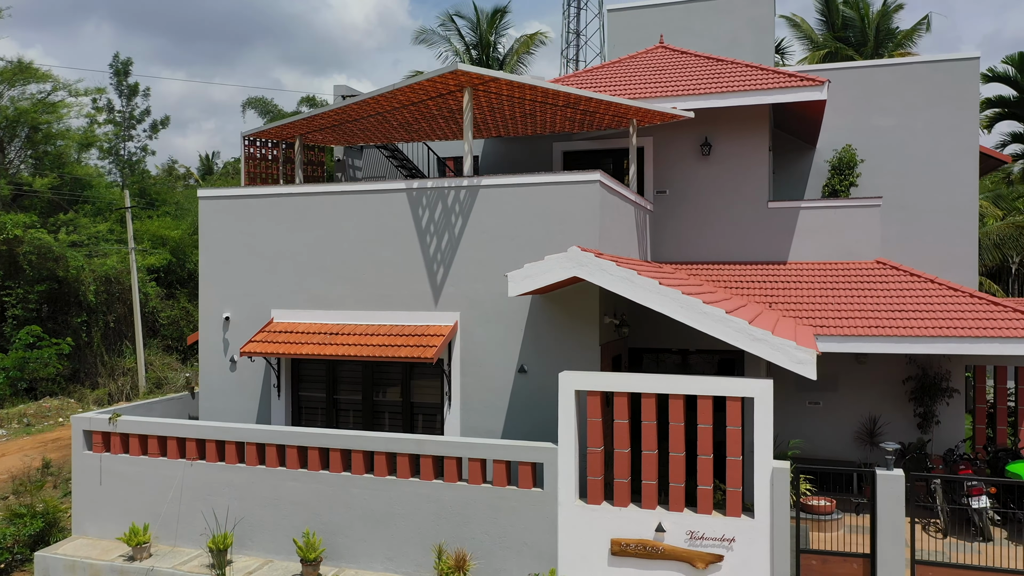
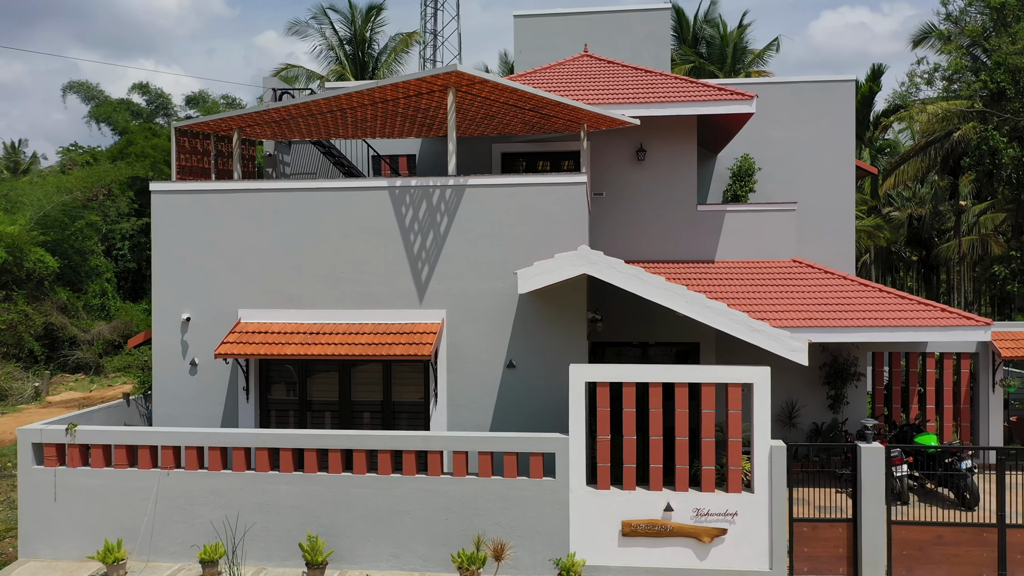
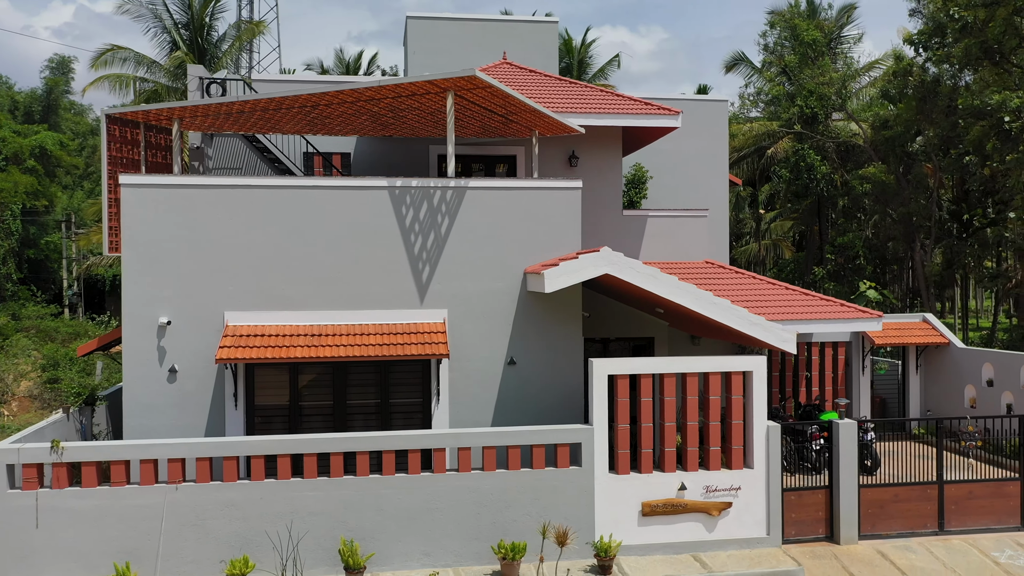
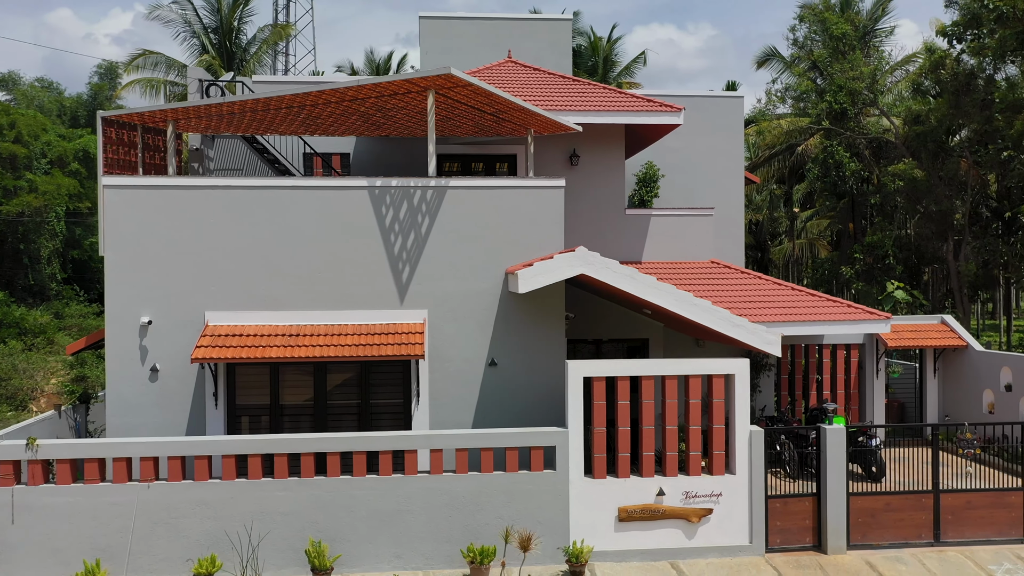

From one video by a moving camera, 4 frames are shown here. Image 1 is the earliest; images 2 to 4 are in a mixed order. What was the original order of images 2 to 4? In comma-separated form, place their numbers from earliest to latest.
2, 4, 3
